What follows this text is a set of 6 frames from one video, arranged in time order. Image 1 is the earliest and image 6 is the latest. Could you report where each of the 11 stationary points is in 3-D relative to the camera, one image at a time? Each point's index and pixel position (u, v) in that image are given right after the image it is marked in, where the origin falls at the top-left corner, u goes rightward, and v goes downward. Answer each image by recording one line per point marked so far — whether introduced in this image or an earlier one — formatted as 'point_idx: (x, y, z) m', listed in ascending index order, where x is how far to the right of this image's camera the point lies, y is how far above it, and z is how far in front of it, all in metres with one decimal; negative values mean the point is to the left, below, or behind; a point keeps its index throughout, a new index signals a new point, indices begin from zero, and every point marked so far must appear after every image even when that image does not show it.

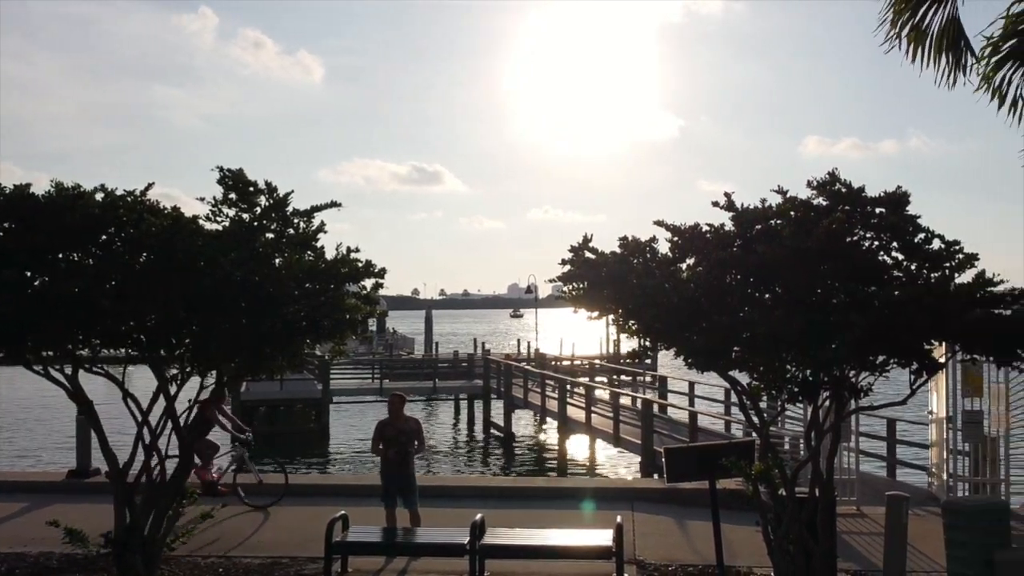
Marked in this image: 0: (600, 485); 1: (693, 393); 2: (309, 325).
0: (+0.9, -2.0, +10.4) m
1: (+3.3, -1.9, +18.4) m
2: (-1.3, -0.3, +6.9) m
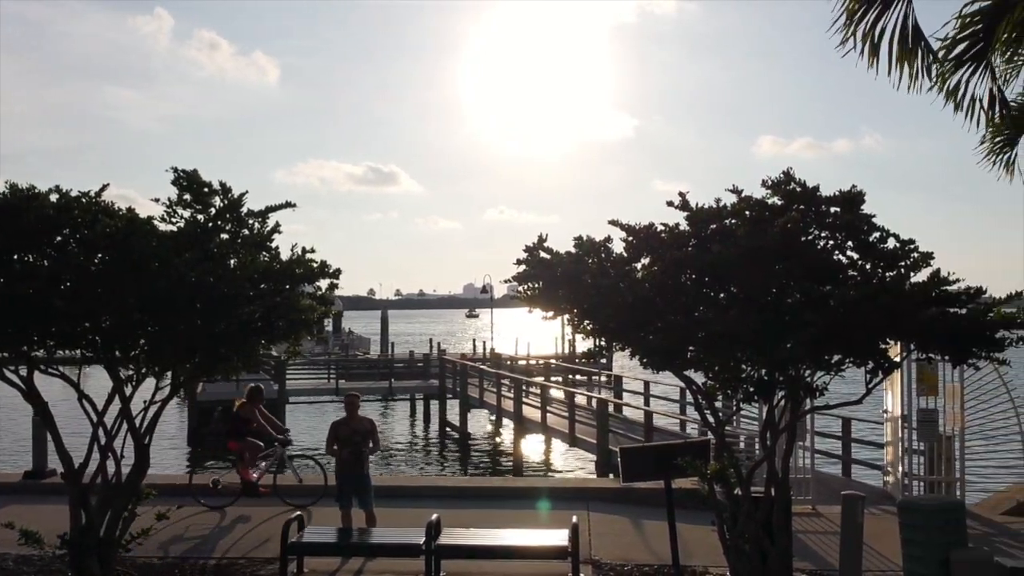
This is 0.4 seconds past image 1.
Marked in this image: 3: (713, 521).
0: (+0.5, -2.0, +10.4) m
1: (+2.5, -1.9, +18.5) m
2: (-1.6, -0.3, +6.8) m
3: (+1.8, -2.1, +9.2) m
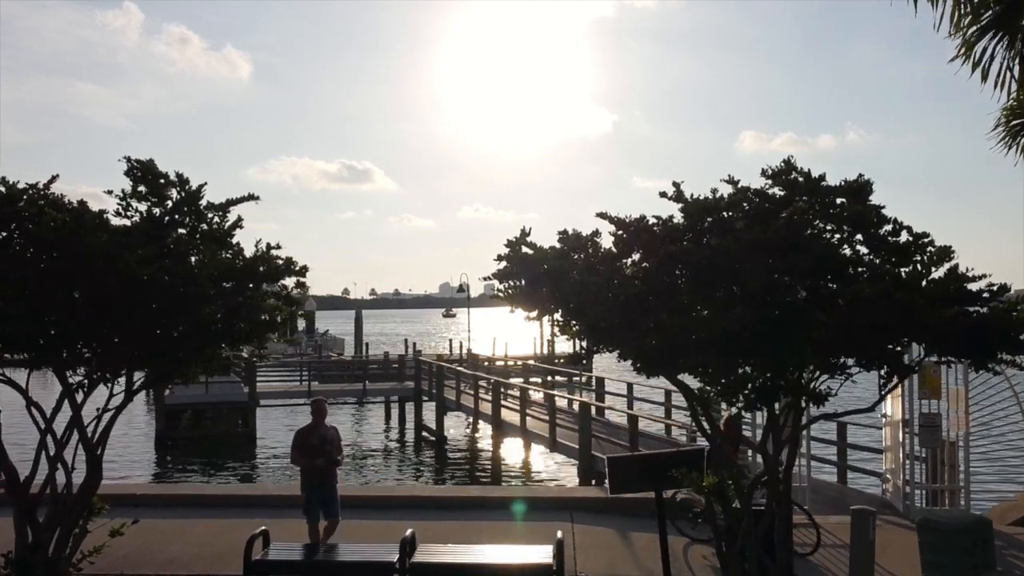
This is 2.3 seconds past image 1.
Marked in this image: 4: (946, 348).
0: (+0.3, -2.0, +9.9) m
1: (+2.1, -1.9, +18.0) m
2: (-1.8, -0.2, +6.3) m
3: (+1.6, -2.1, +8.7) m
4: (+2.3, -0.3, +5.4) m
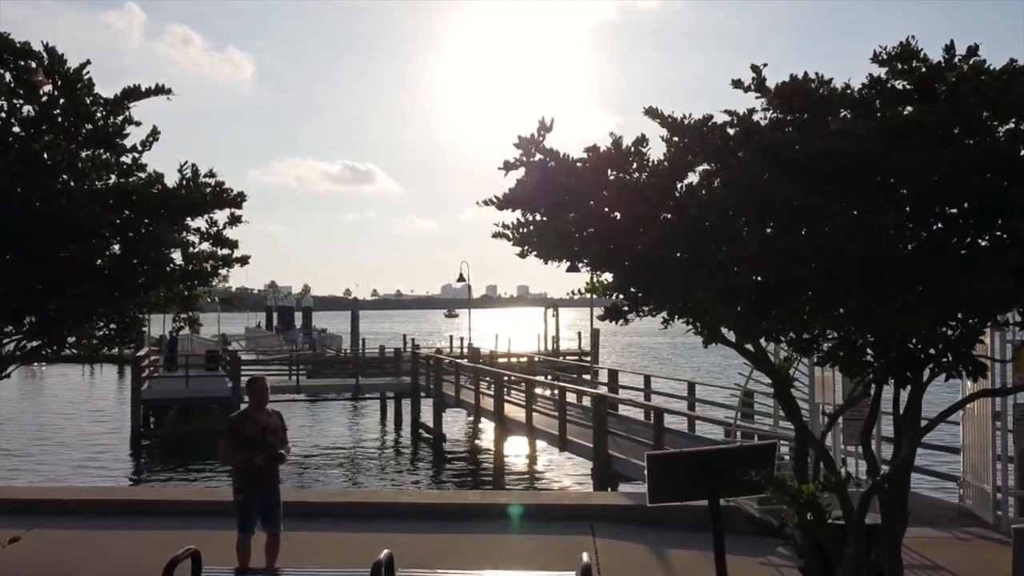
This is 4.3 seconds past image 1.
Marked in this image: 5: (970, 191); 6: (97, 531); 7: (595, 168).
0: (+0.3, -1.7, +8.2) m
1: (+2.2, -1.6, +16.3) m
2: (-1.7, +0.1, +4.5) m
3: (+1.7, -1.8, +7.0) m
4: (+2.3, 0.0, +3.6) m
5: (+1.7, +0.4, +3.8) m
6: (-3.2, -1.8, +7.8) m
7: (+0.3, +0.5, +4.4) m
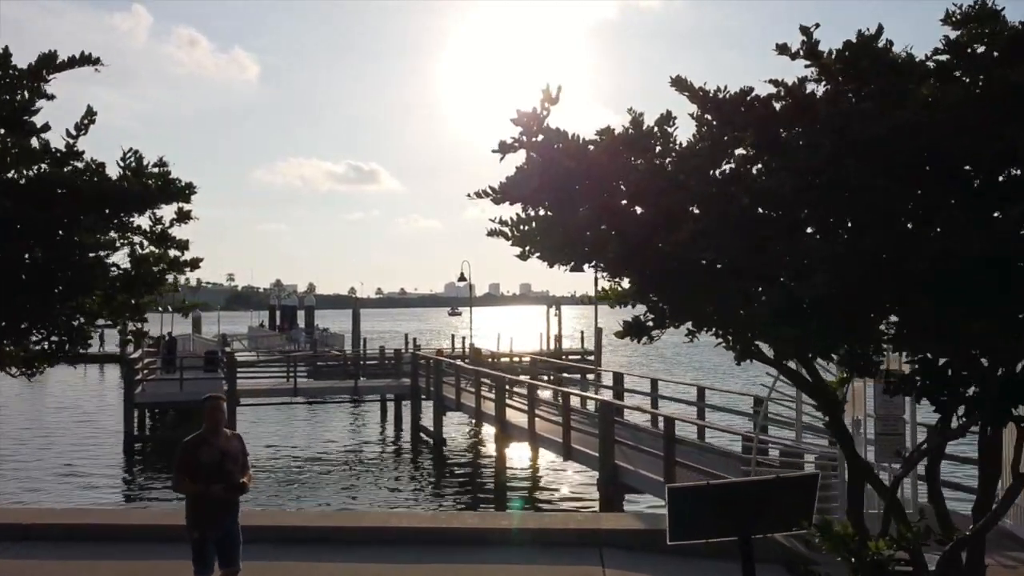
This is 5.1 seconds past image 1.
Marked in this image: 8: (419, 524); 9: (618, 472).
0: (+0.3, -1.7, +7.4) m
1: (+2.2, -1.6, +15.6) m
2: (-1.7, 0.0, +3.8) m
3: (+1.7, -1.8, +6.2) m
4: (+2.3, 0.0, +2.9) m
5: (+1.7, +0.4, +3.1) m
6: (-3.2, -1.9, +7.0) m
7: (+0.3, +0.5, +3.7) m
8: (-0.7, -1.7, +7.5) m
9: (+1.3, -2.2, +12.2) m
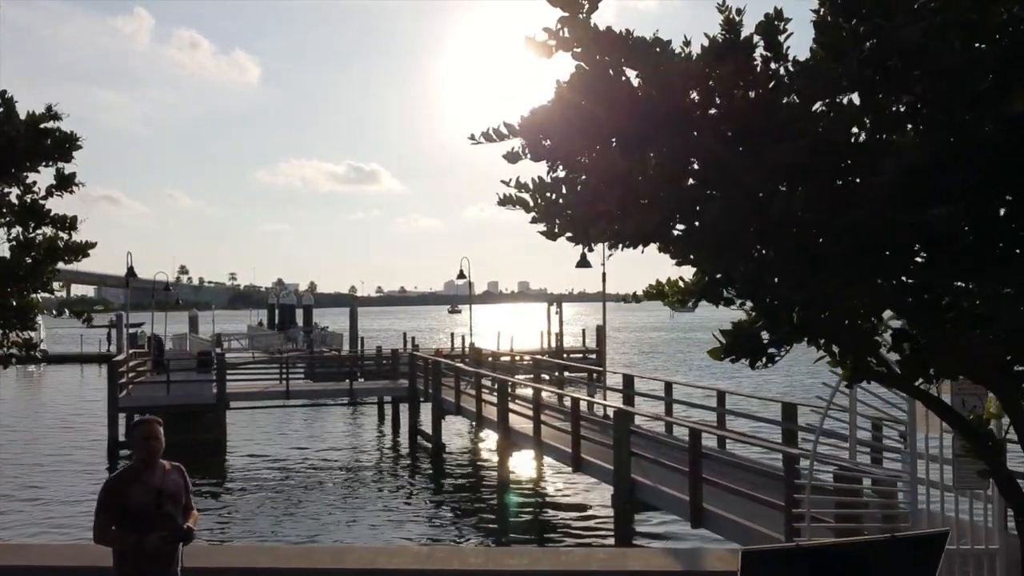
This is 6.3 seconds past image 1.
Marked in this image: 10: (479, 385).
0: (+0.4, -1.7, +6.3) m
1: (+2.2, -1.5, +14.4) m
2: (-1.7, 0.0, +2.6) m
3: (+1.7, -1.8, +5.1) m
4: (+2.4, 0.0, +1.7) m
5: (+1.8, +0.4, +1.9) m
6: (-3.1, -1.9, +5.9) m
7: (+0.4, +0.5, +2.5) m
8: (-0.6, -1.7, +6.3) m
9: (+1.3, -2.1, +11.0) m
10: (-0.6, -1.8, +19.3) m
